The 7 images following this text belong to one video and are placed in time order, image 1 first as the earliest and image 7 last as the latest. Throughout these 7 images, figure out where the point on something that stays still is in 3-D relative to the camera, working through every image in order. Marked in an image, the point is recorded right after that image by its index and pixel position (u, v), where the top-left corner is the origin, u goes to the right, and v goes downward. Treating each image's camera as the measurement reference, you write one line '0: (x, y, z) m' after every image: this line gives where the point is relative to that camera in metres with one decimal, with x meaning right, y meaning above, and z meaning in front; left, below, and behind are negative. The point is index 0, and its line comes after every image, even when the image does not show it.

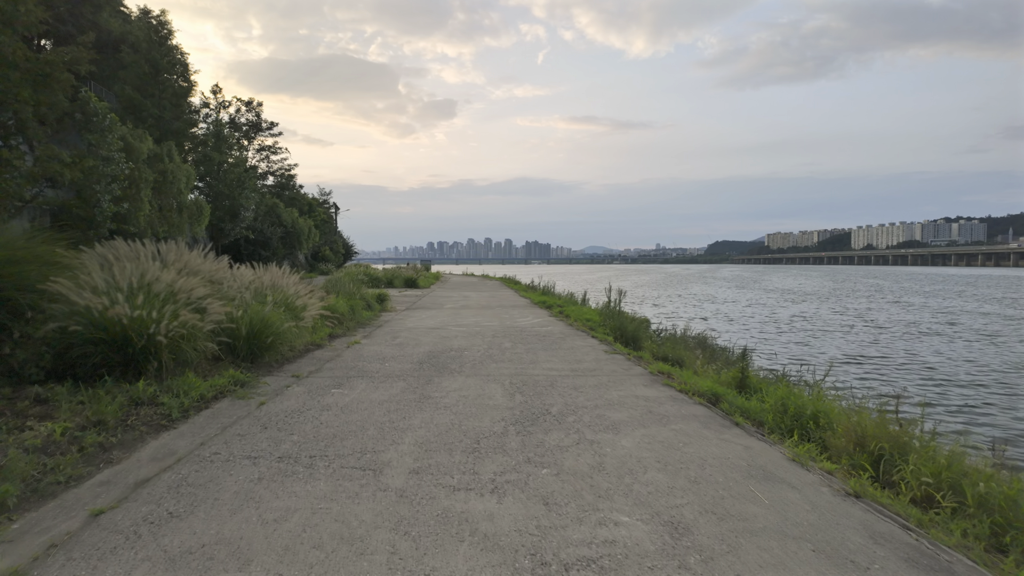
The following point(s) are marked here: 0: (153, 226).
0: (-11.7, +2.0, +18.9) m
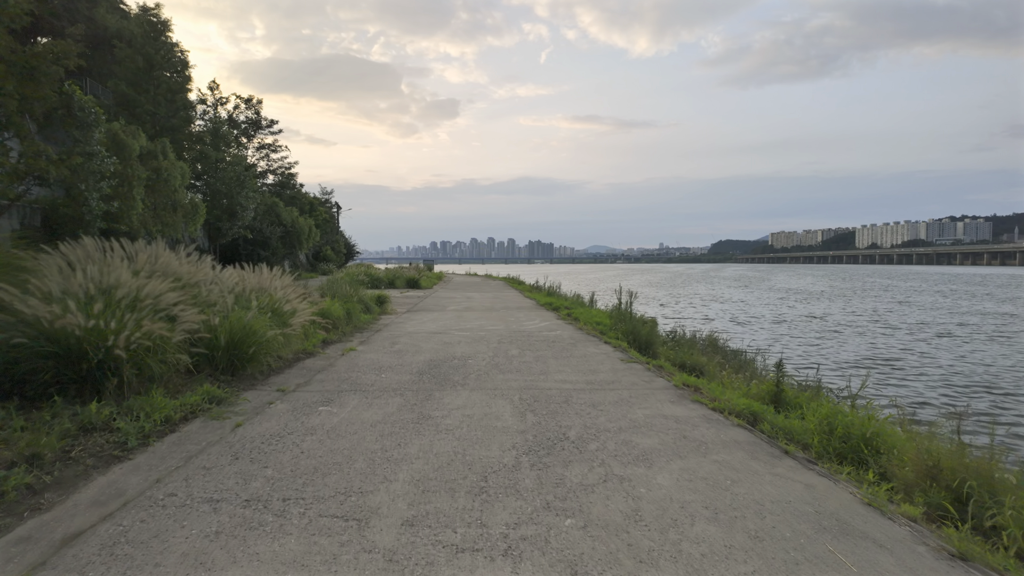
0: (-11.6, +2.0, +18.3) m
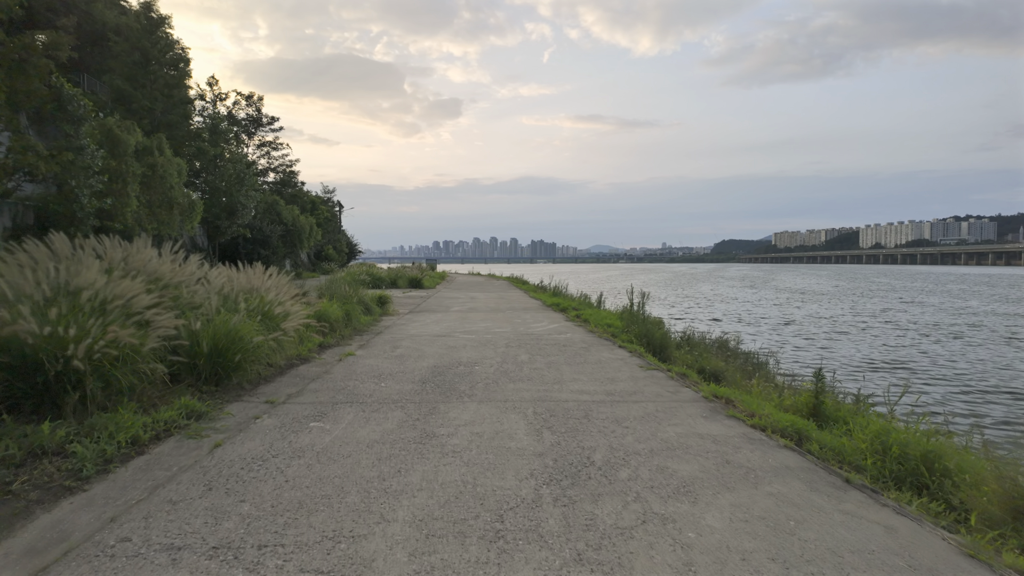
0: (-11.4, +2.0, +17.8) m
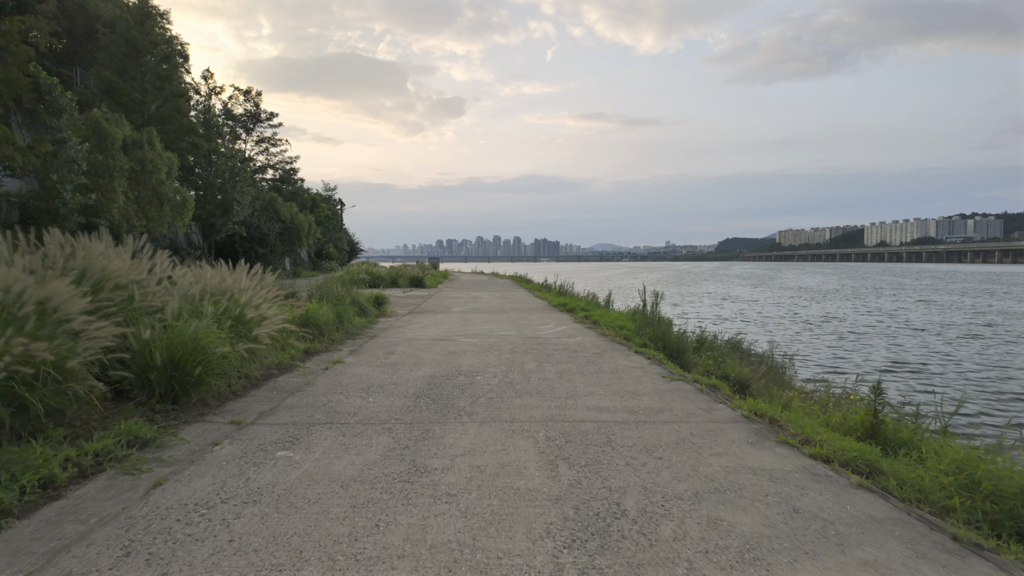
0: (-11.3, +2.0, +17.1) m
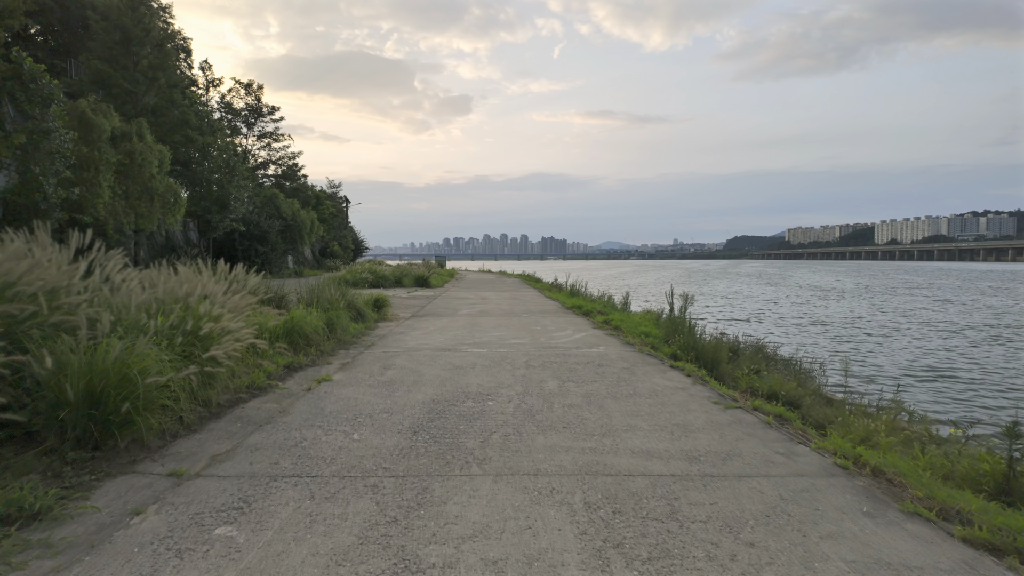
0: (-11.0, +2.0, +16.1) m
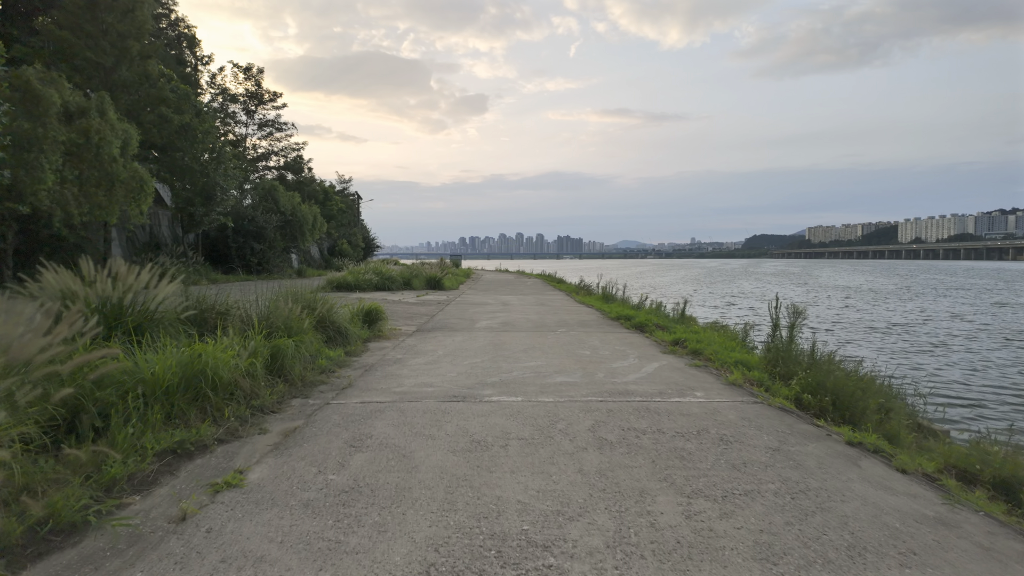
0: (-10.3, +1.9, +13.4) m
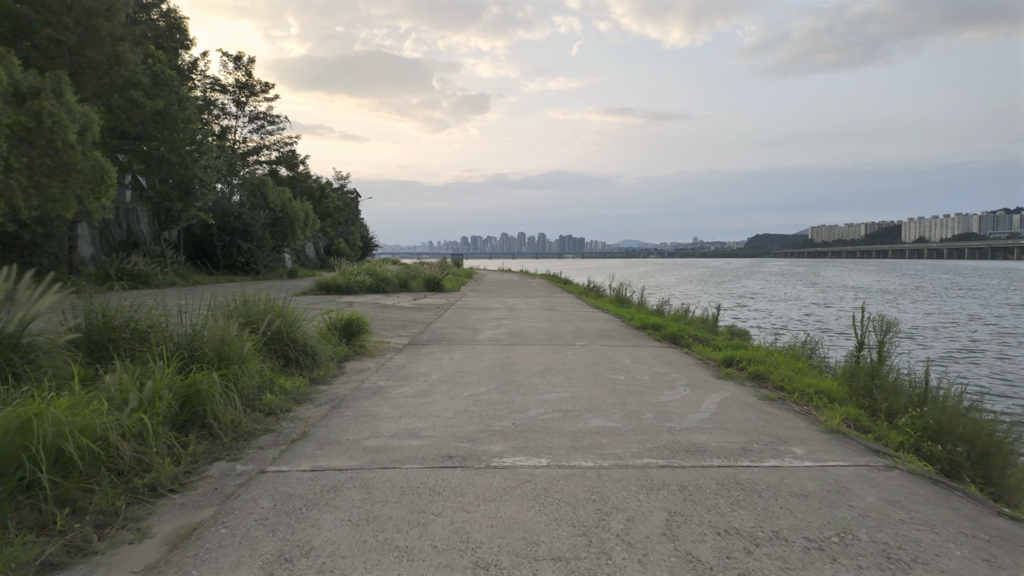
0: (-10.2, +1.8, +11.8) m
